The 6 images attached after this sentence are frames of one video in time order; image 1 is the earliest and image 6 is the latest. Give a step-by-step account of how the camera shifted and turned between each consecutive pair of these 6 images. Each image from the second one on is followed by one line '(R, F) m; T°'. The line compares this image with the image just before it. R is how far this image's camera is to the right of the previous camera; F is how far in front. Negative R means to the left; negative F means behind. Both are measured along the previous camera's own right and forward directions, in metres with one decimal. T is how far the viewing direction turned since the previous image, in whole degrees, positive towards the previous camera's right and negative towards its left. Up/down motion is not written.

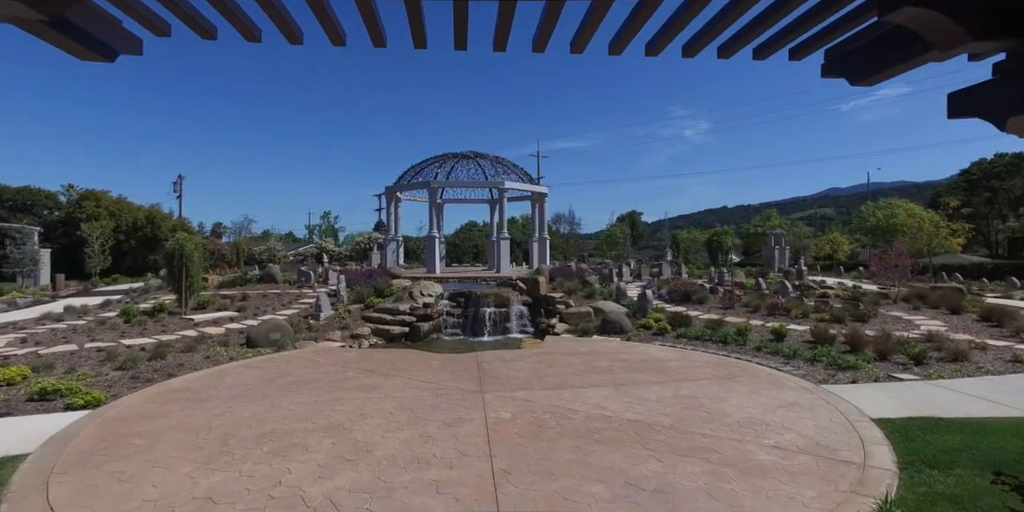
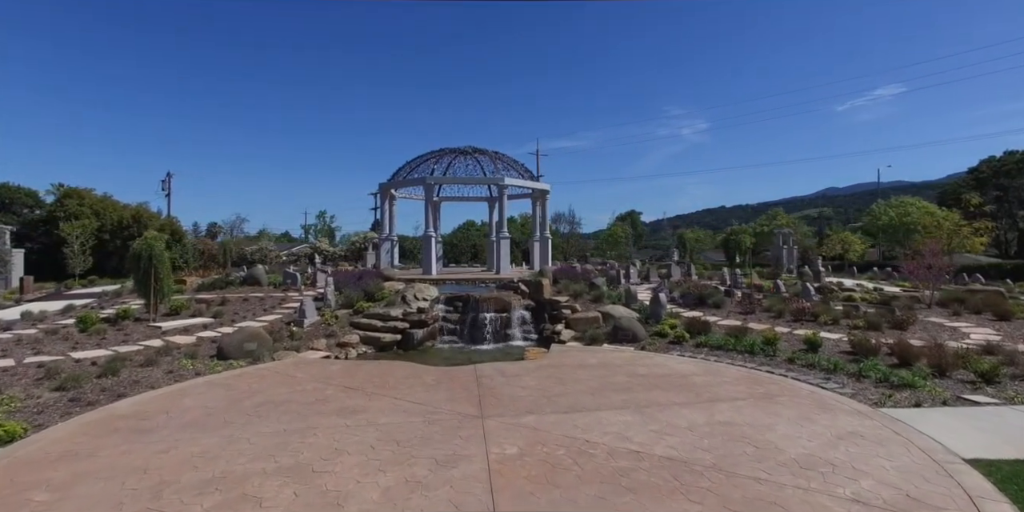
(-0.1, +1.1) m; 0°
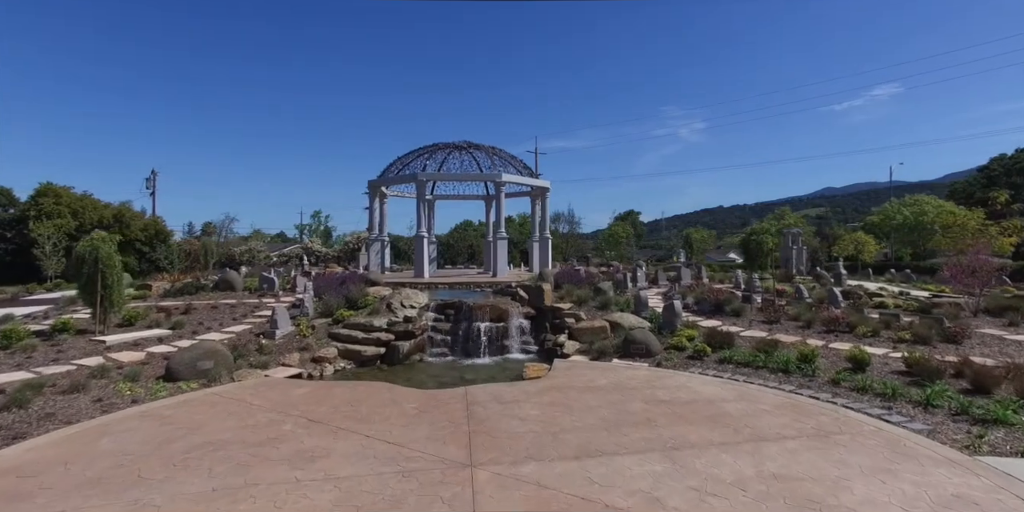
(0.0, +1.3) m; 0°
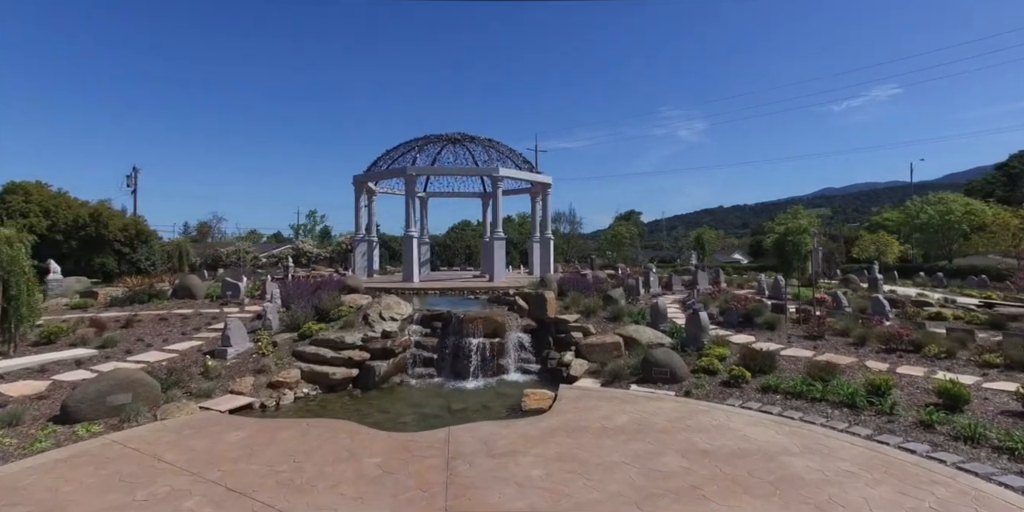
(+0.1, +1.7) m; 0°
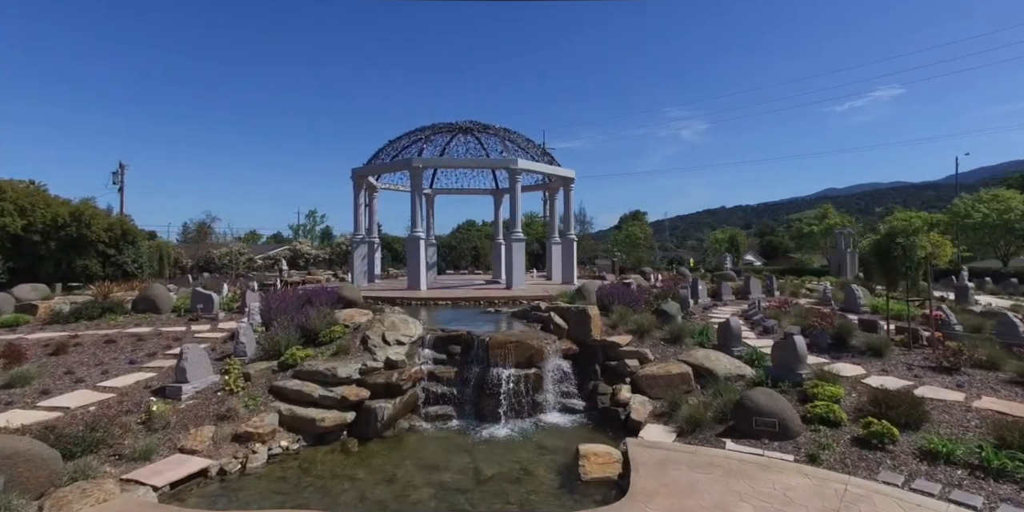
(-0.6, +2.2) m; 0°
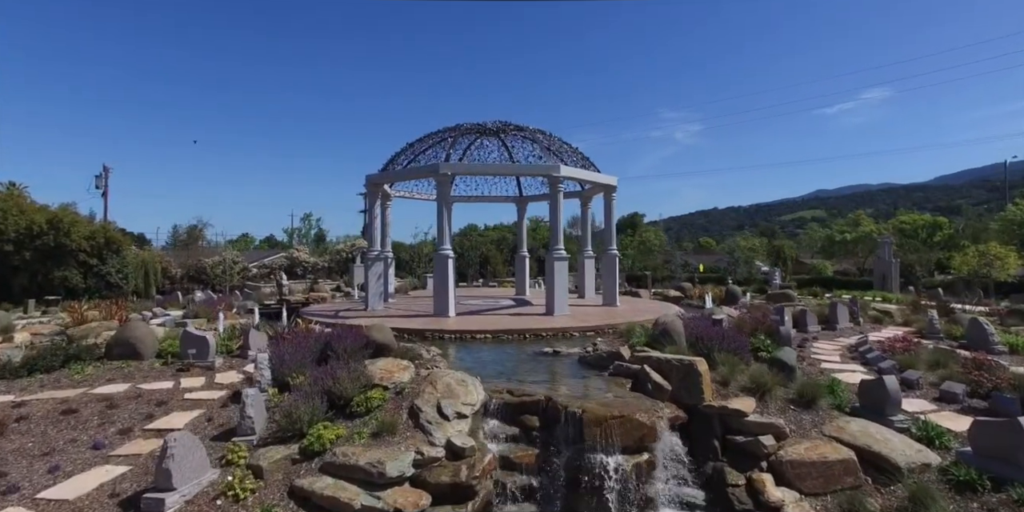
(-1.3, +2.1) m; +1°
